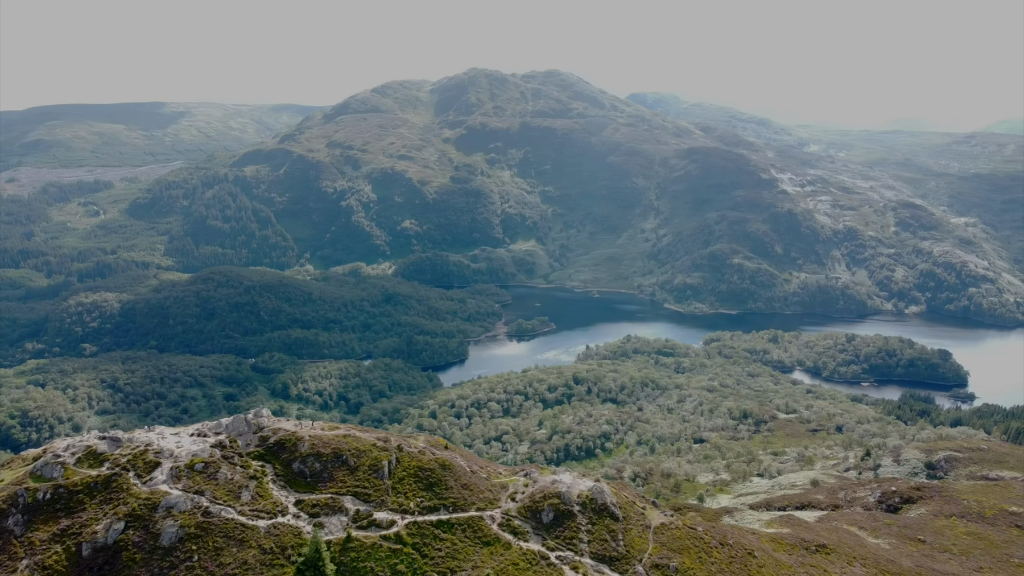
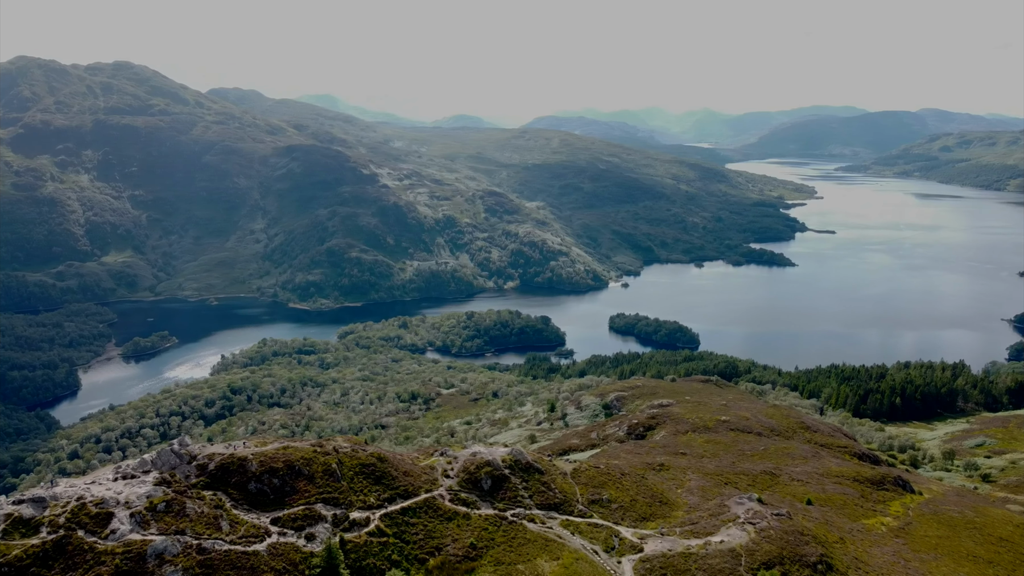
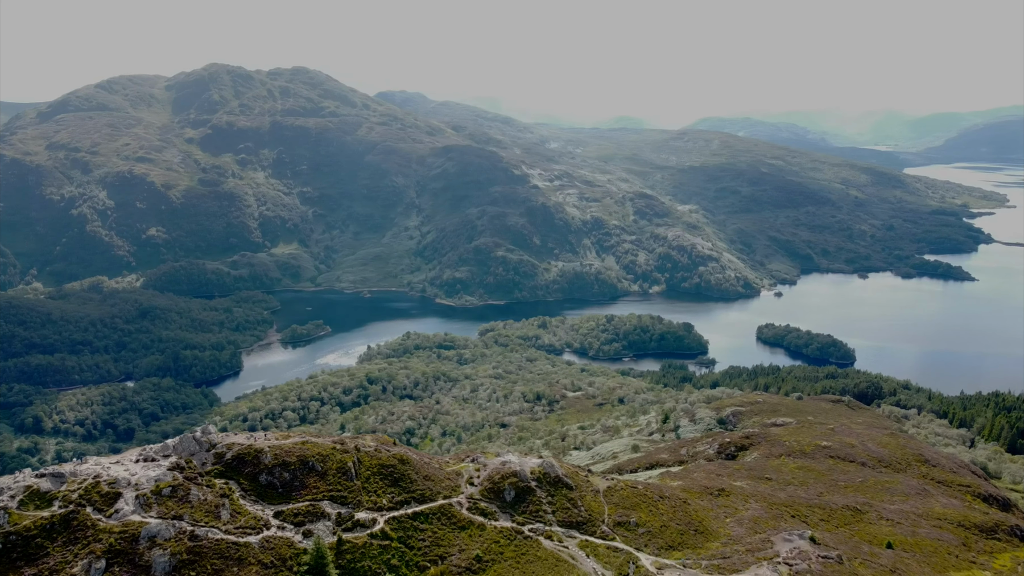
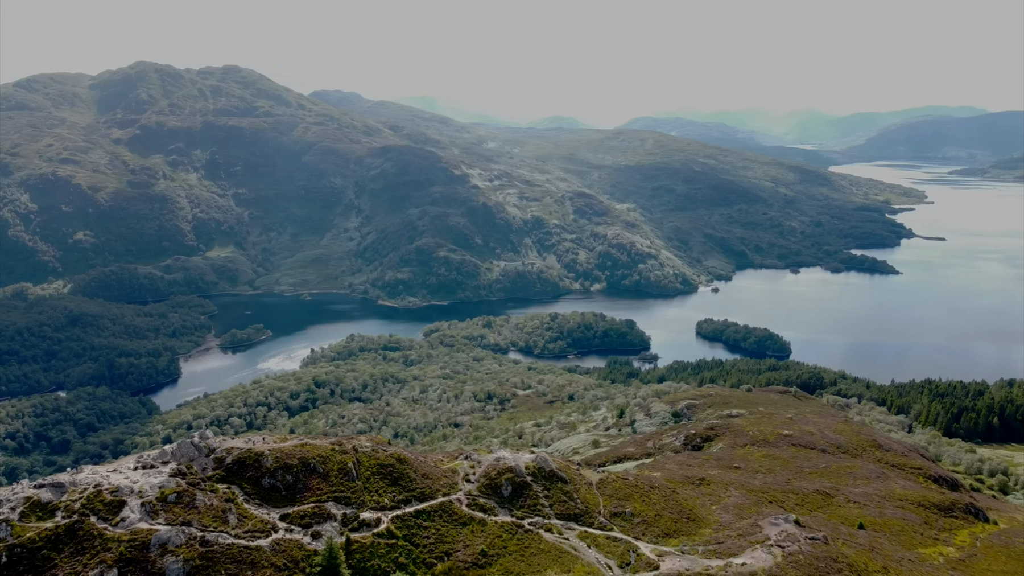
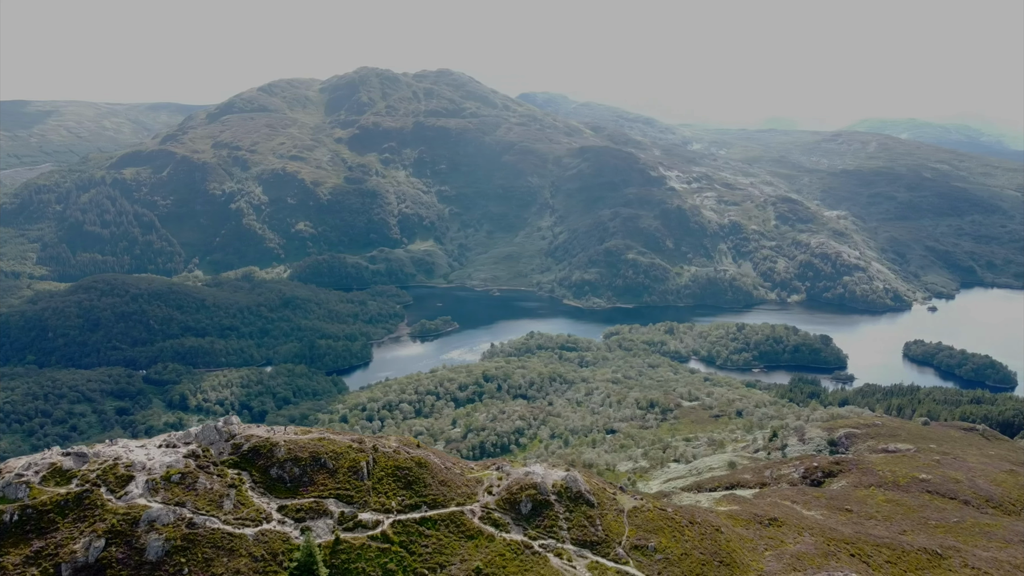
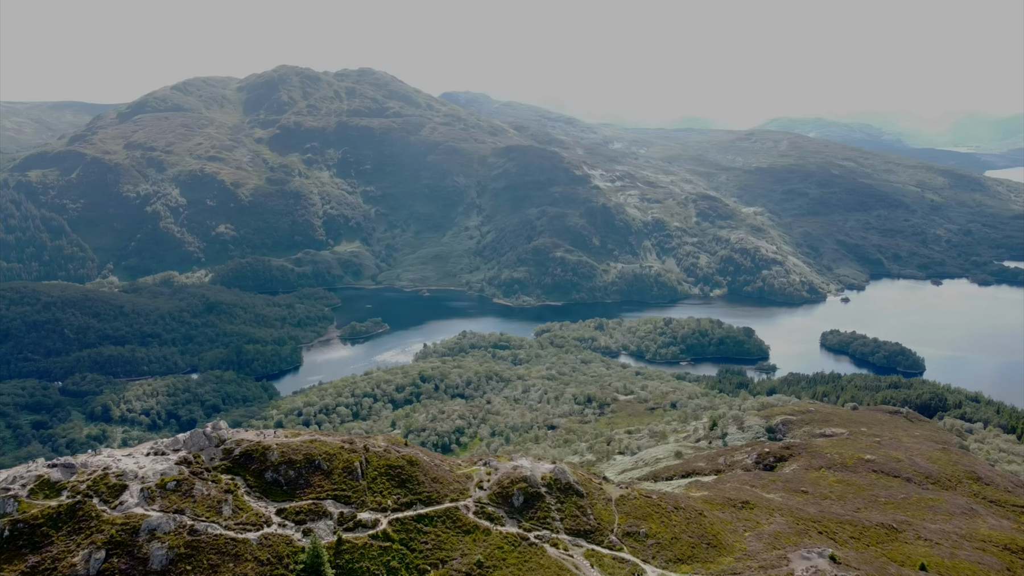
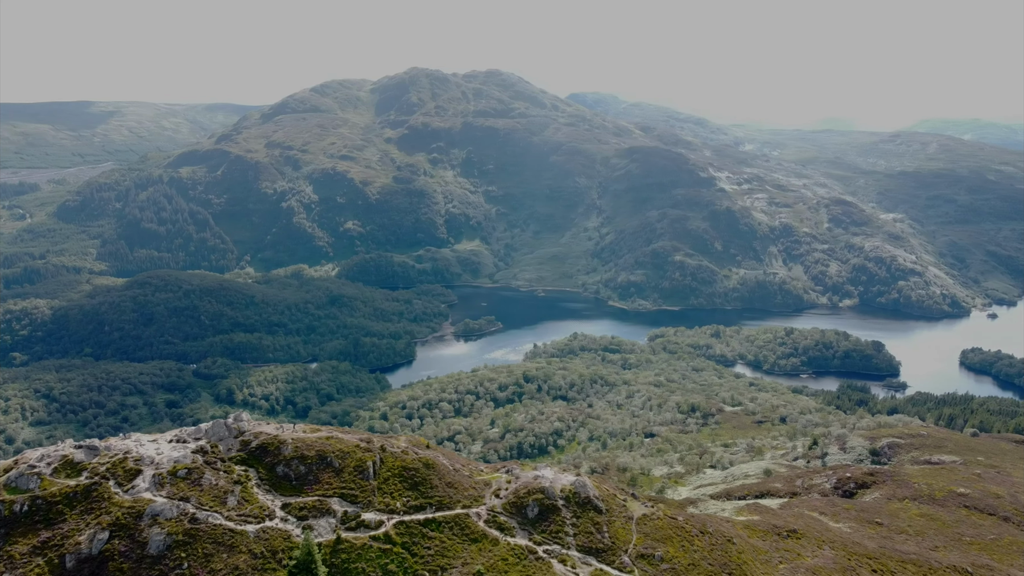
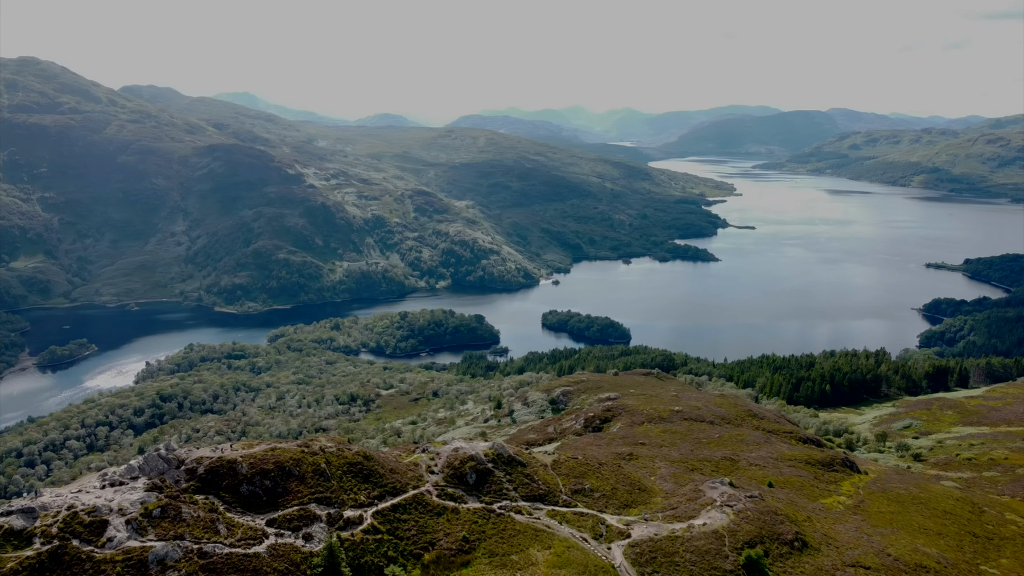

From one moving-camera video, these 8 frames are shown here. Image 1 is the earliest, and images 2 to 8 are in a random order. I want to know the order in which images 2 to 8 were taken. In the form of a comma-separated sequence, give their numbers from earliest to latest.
7, 5, 6, 3, 4, 2, 8
